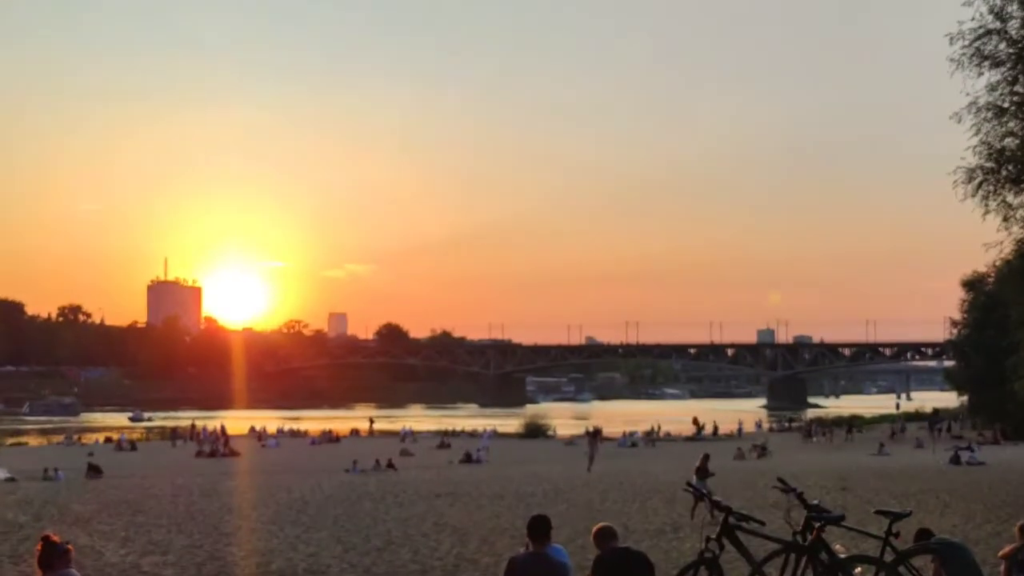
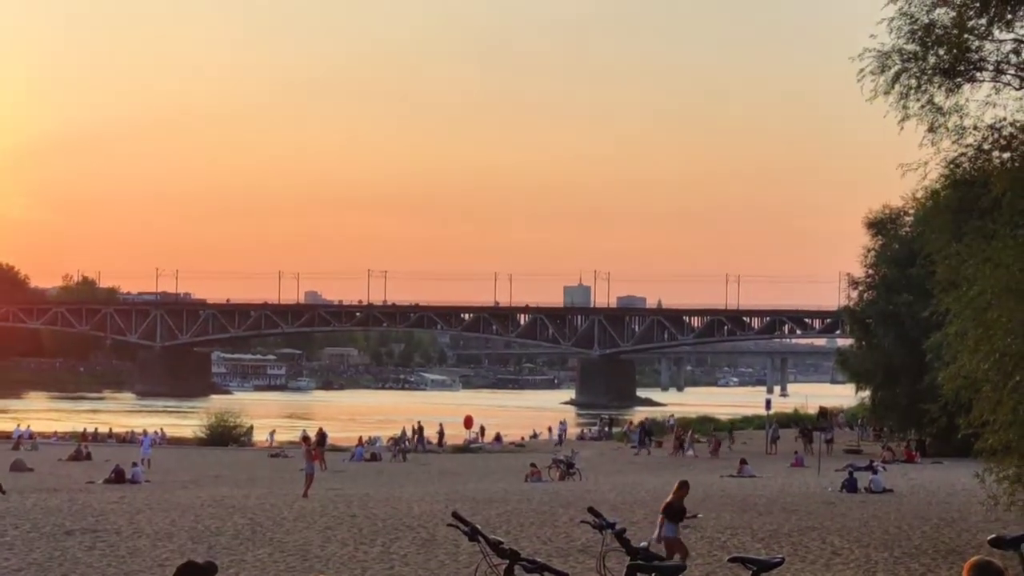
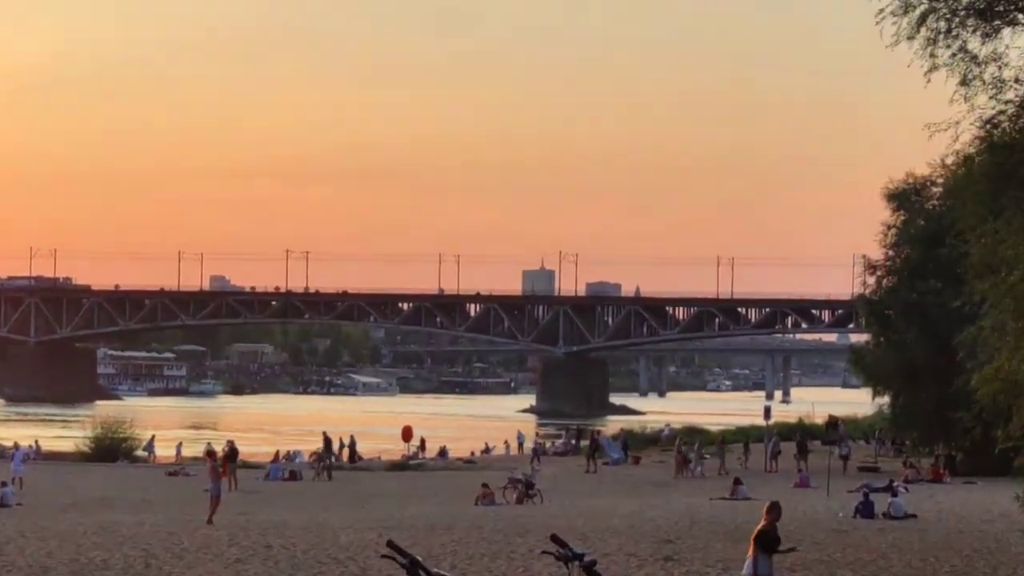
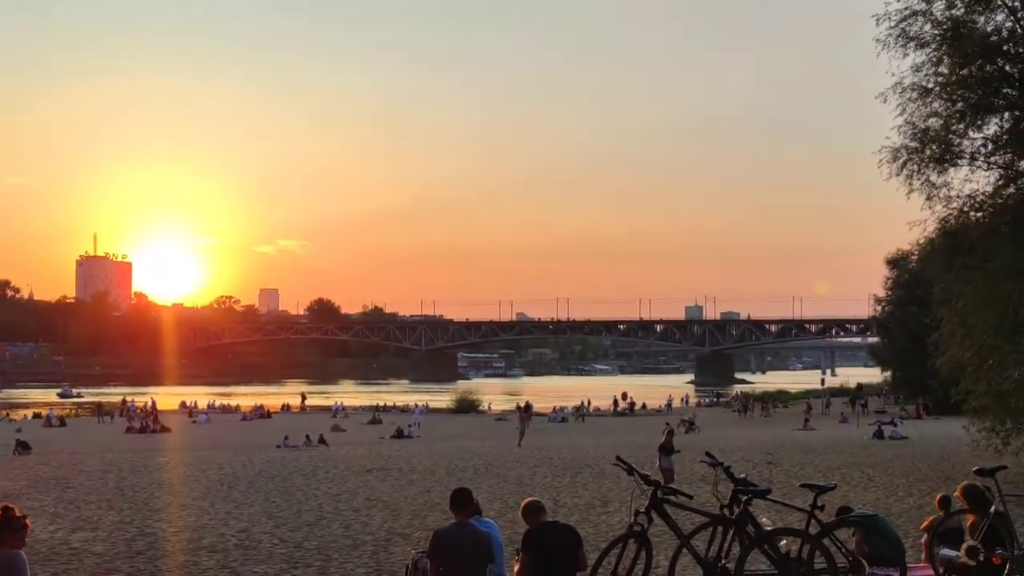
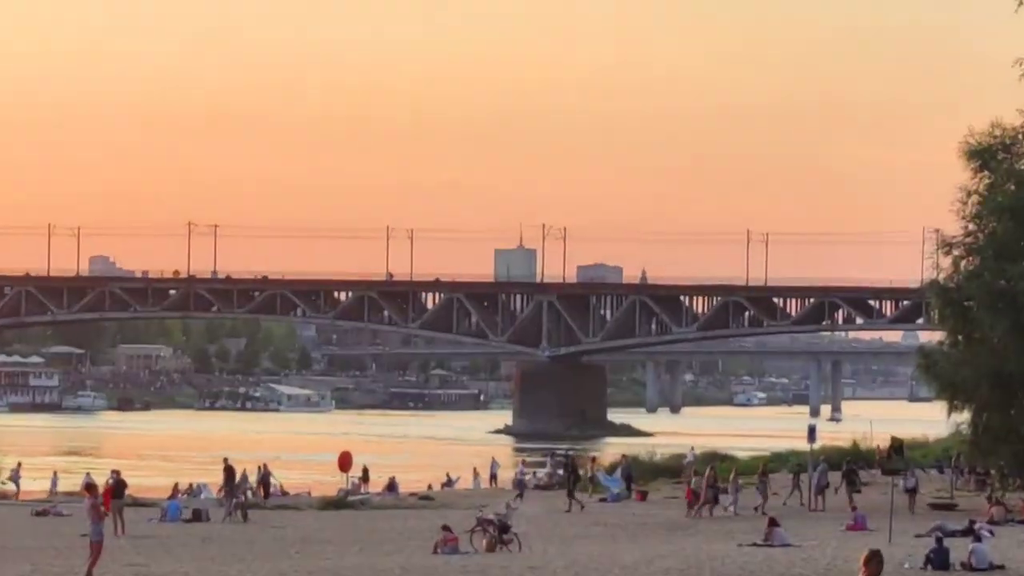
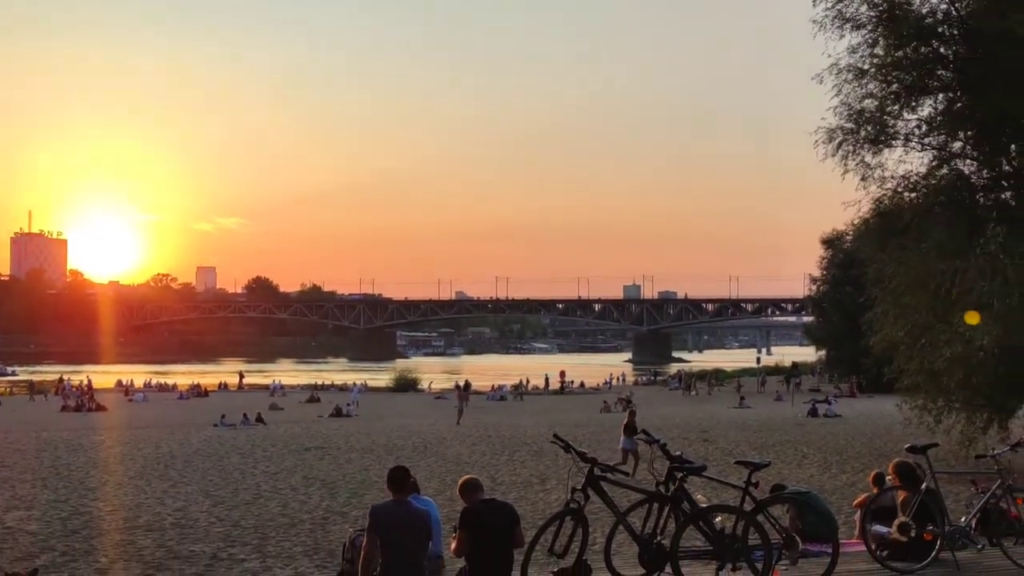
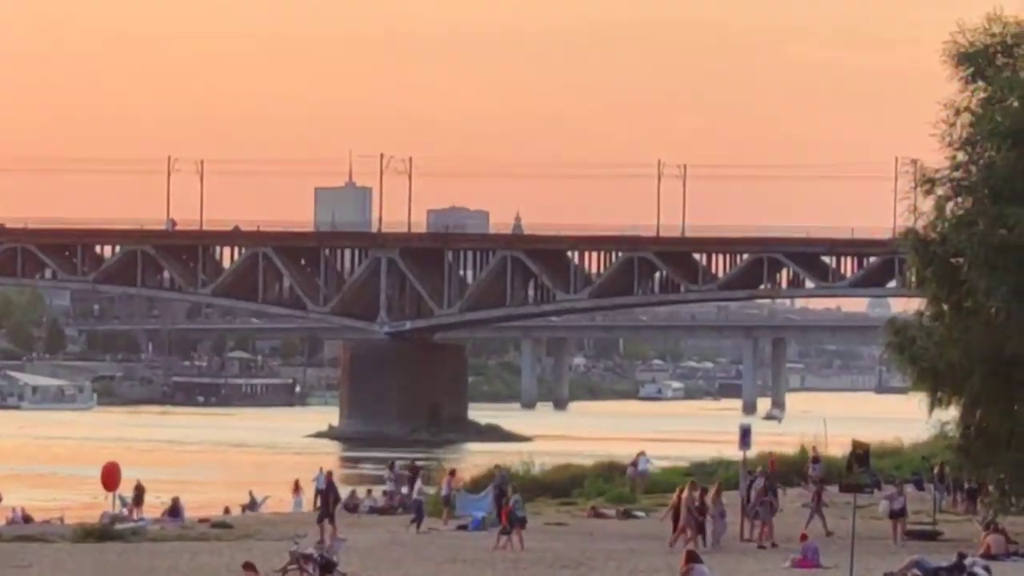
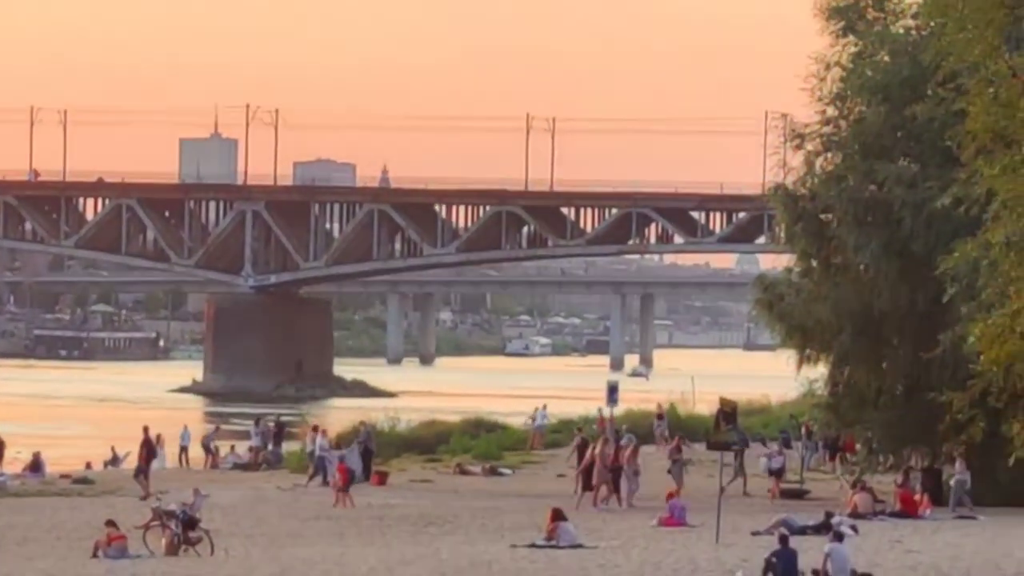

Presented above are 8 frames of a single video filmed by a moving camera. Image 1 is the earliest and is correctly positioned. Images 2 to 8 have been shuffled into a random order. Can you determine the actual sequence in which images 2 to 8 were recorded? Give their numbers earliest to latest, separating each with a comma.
4, 6, 2, 3, 5, 7, 8
